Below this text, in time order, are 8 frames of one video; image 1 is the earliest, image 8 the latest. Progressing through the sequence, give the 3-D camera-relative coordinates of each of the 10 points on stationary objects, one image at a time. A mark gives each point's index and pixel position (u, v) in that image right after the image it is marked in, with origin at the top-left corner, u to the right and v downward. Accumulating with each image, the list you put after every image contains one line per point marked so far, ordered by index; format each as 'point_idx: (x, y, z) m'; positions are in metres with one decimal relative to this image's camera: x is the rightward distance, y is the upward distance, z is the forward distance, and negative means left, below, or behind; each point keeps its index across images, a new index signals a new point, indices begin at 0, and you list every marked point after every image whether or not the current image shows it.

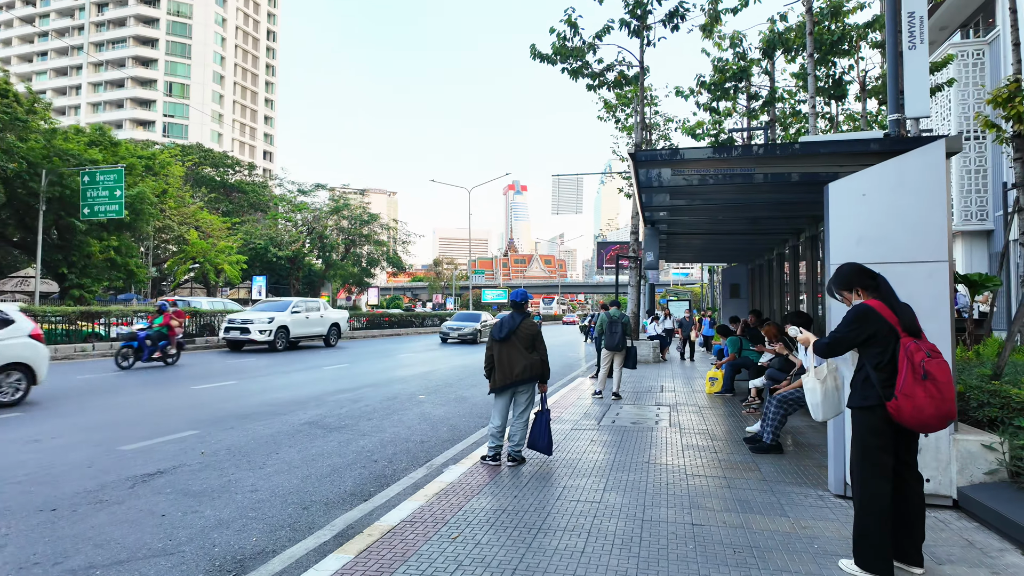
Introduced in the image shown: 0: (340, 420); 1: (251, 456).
0: (-2.5, -1.9, +9.0) m
1: (-2.8, -1.8, +6.8) m
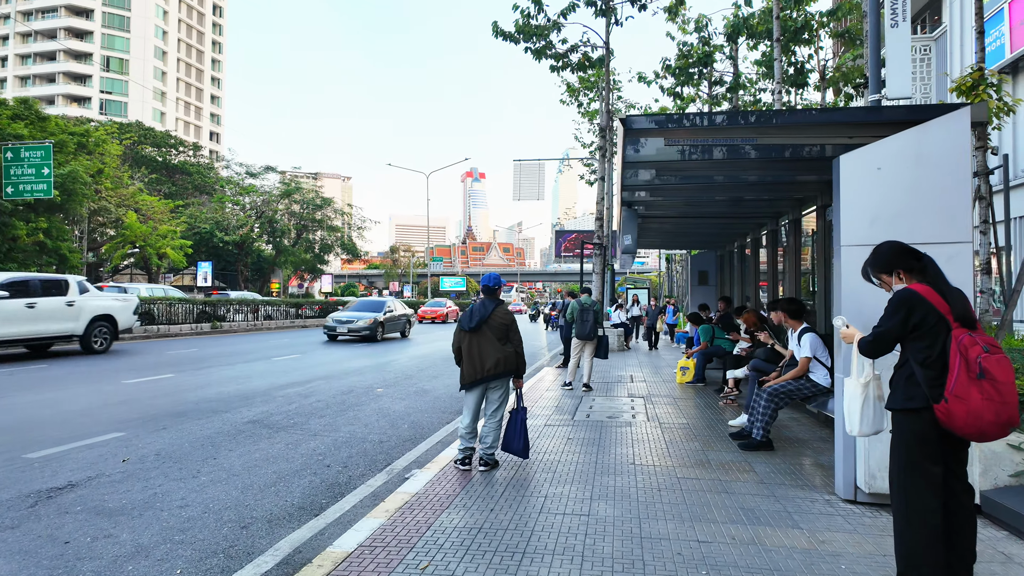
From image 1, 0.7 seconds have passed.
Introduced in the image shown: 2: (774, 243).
0: (-2.9, -1.7, +8.2) m
1: (-3.1, -1.7, +6.0) m
2: (+4.2, +0.7, +9.8) m
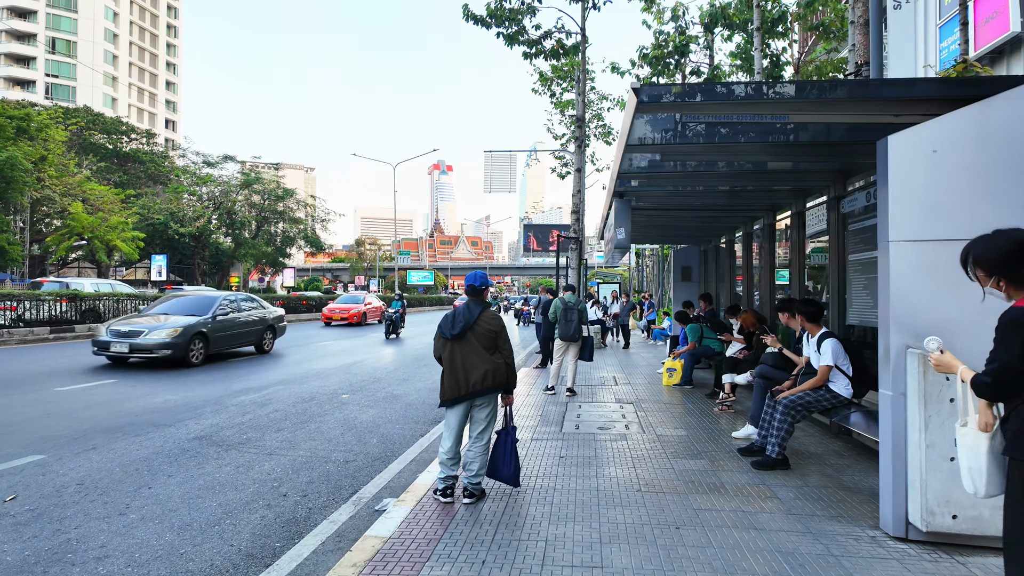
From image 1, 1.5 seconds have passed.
0: (-3.1, -1.7, +7.3) m
1: (-3.2, -1.7, +5.1) m
2: (+3.9, +0.8, +9.2) m
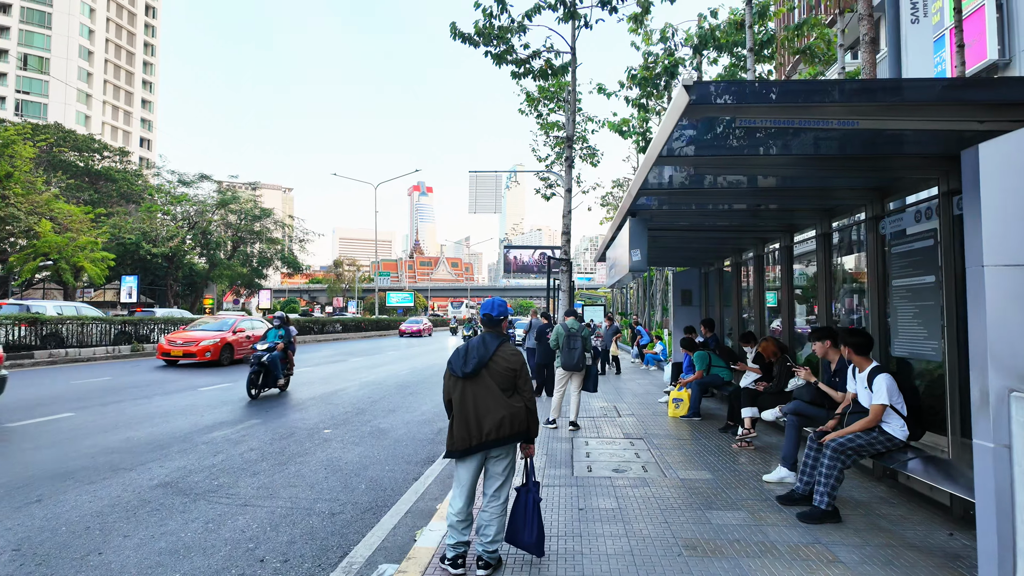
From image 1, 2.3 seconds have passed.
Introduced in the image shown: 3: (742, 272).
0: (-3.1, -2.0, +6.5) m
1: (-3.1, -1.9, +4.3) m
2: (+3.8, +0.4, +8.7) m
3: (+4.4, +0.3, +11.6) m
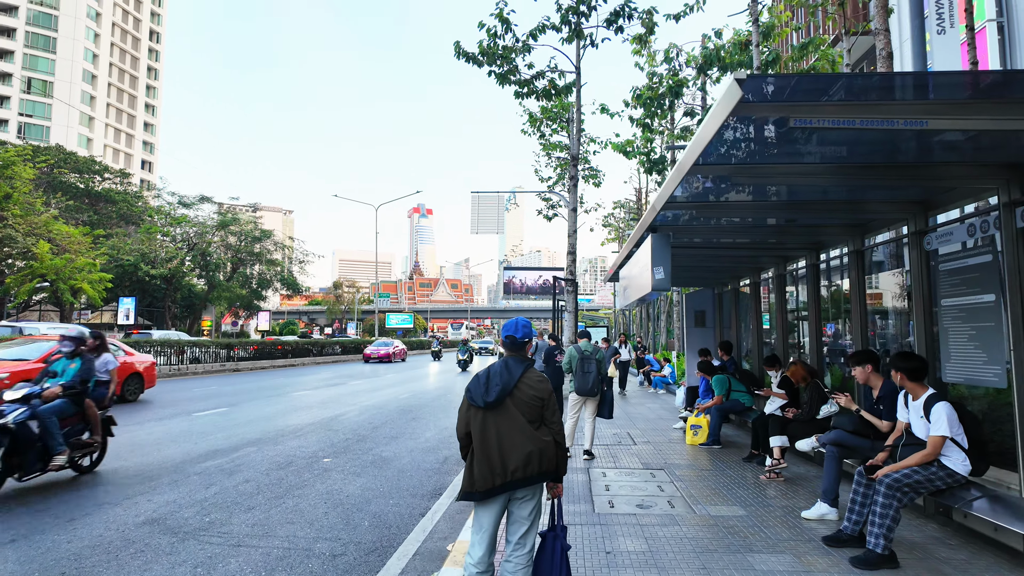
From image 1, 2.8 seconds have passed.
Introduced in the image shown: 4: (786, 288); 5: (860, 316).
0: (-2.9, -2.2, +6.0) m
1: (-3.0, -2.0, +3.8) m
2: (+4.0, +0.1, +8.4) m
3: (+4.6, -0.1, +11.2) m
4: (+4.2, 0.0, +9.6) m
5: (+3.9, -0.3, +7.1) m
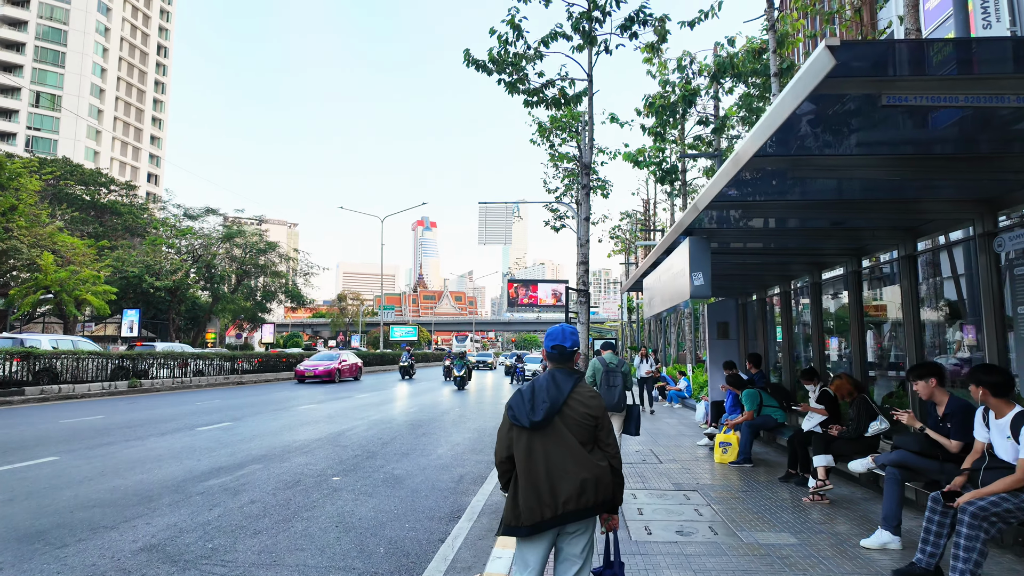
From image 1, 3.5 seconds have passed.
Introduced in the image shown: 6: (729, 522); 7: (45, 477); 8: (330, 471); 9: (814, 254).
0: (-2.7, -2.2, +5.6) m
1: (-2.7, -2.0, +3.3) m
2: (+4.2, 0.0, +7.9) m
3: (+4.9, -0.3, +10.8) m
4: (+4.5, -0.1, +9.2) m
5: (+4.2, -0.4, +6.6) m
6: (+2.0, -2.1, +5.8) m
7: (-5.7, -2.3, +7.7) m
8: (-2.5, -2.5, +8.7) m
9: (+3.7, +0.4, +8.0) m
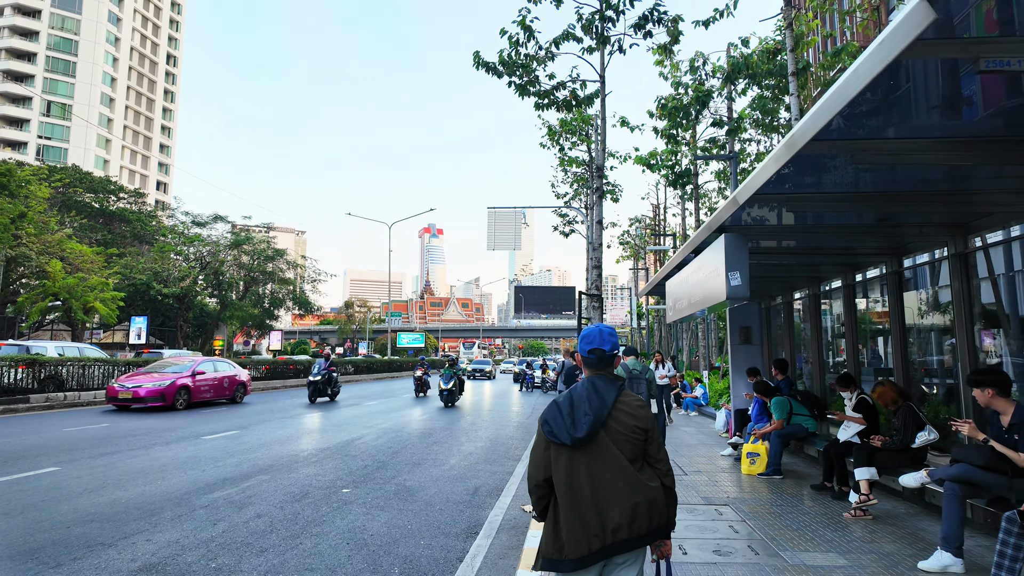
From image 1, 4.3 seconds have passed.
0: (-2.5, -2.2, +5.2) m
1: (-2.6, -2.0, +3.0) m
2: (+4.5, 0.0, +7.5) m
3: (+5.1, -0.3, +10.4) m
4: (+4.7, -0.2, +8.8) m
5: (+4.4, -0.4, +6.2) m
6: (+2.2, -2.2, +5.4) m
7: (-5.5, -2.4, +7.4) m
8: (-2.3, -2.6, +8.3) m
9: (+3.9, +0.4, +7.6) m
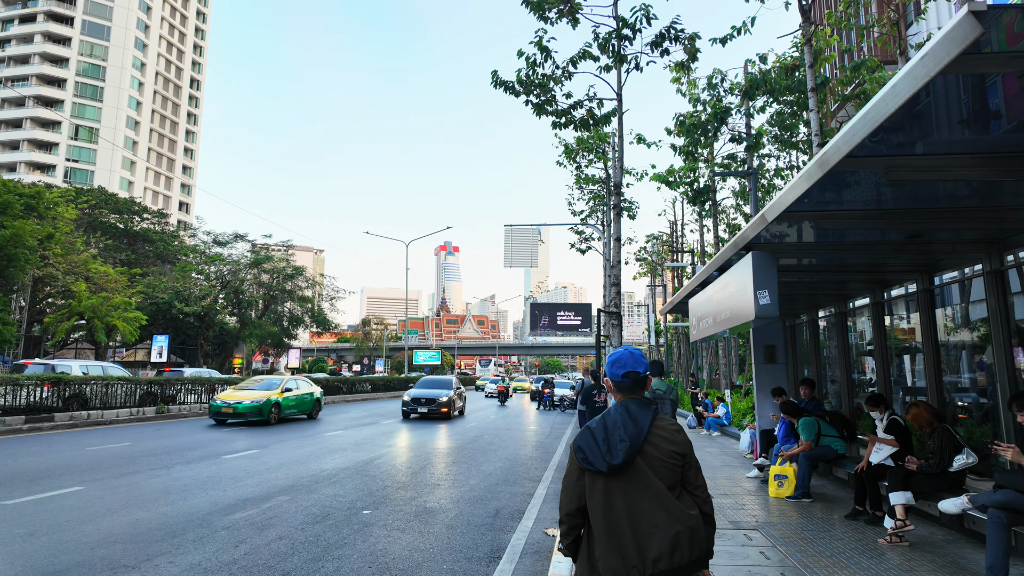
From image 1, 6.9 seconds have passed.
0: (-2.3, -2.4, +5.2) m
1: (-2.4, -2.1, +3.0) m
2: (+4.7, -0.2, +7.3) m
3: (+5.4, -0.6, +10.2) m
4: (+5.0, -0.4, +8.6) m
5: (+4.6, -0.6, +6.1) m
6: (+2.4, -2.3, +5.3) m
7: (-5.2, -2.6, +7.4) m
8: (-2.0, -2.8, +8.3) m
9: (+4.2, +0.2, +7.5) m
